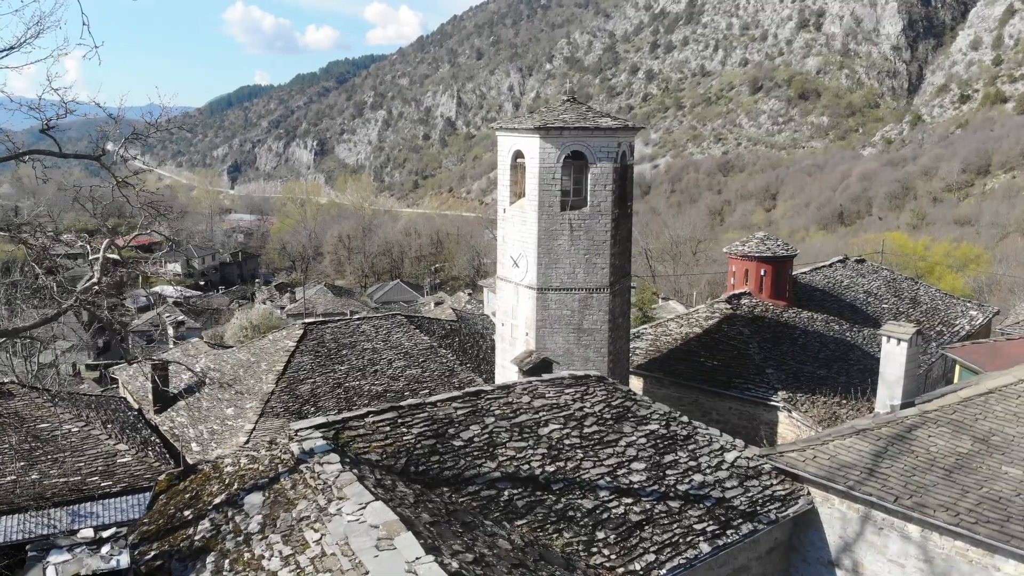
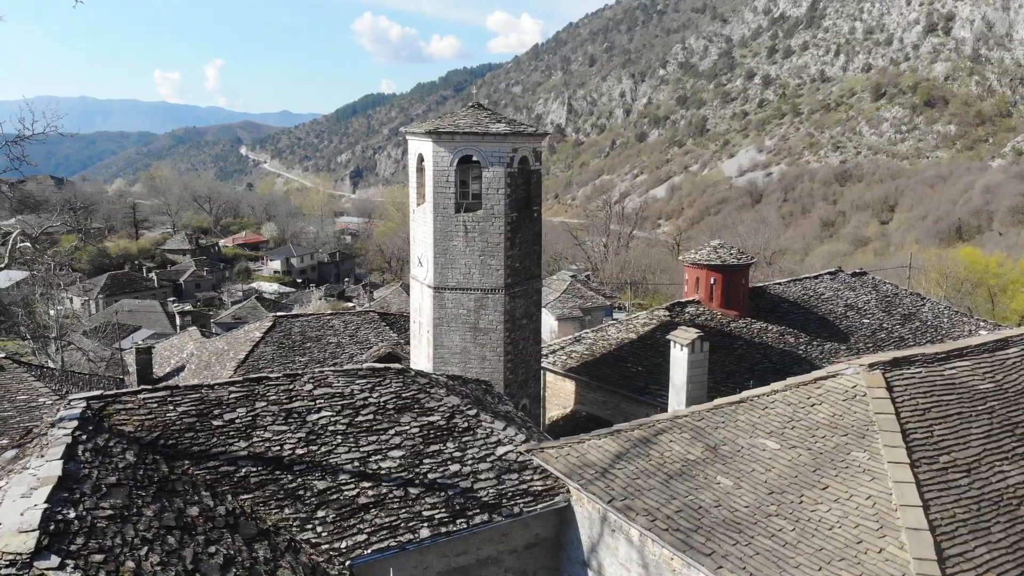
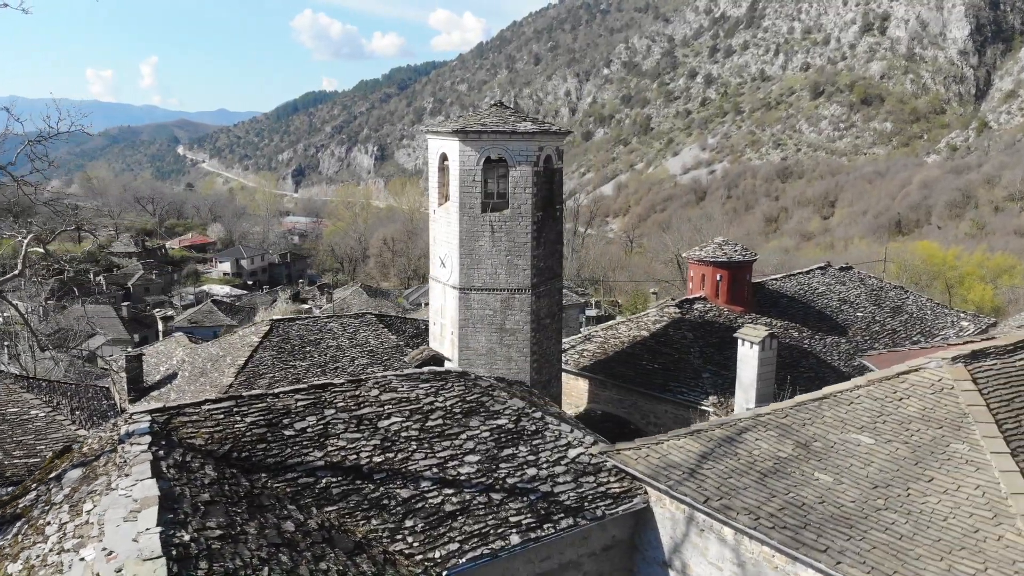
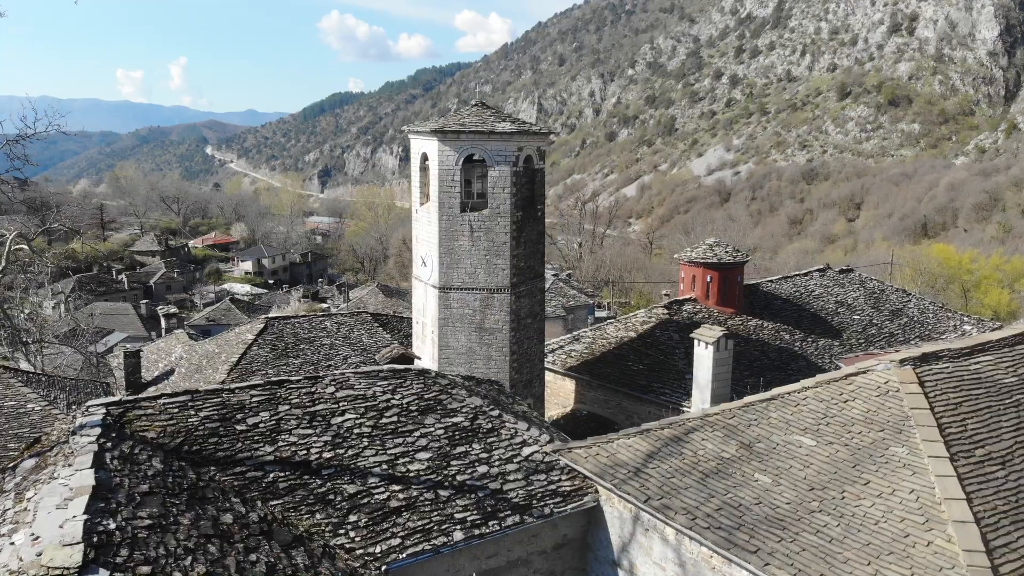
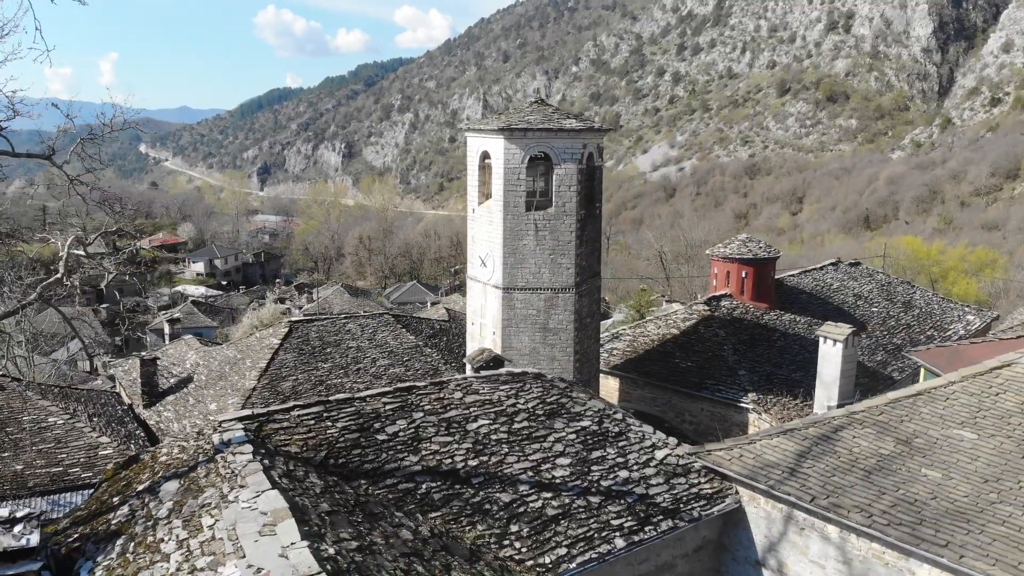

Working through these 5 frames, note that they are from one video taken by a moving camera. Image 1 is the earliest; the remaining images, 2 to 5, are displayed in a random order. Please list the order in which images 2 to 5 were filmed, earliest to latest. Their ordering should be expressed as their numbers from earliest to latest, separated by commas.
5, 3, 4, 2
